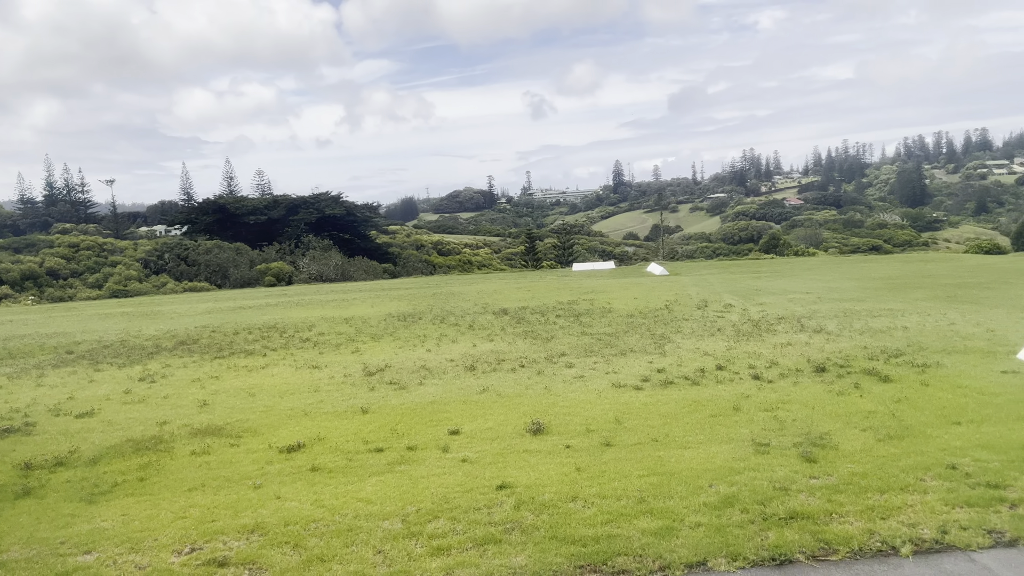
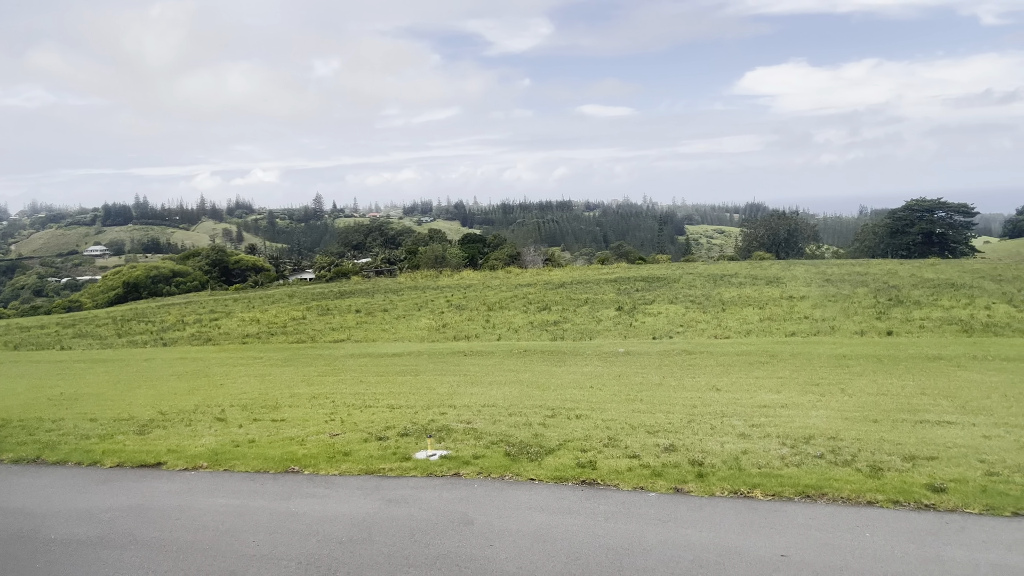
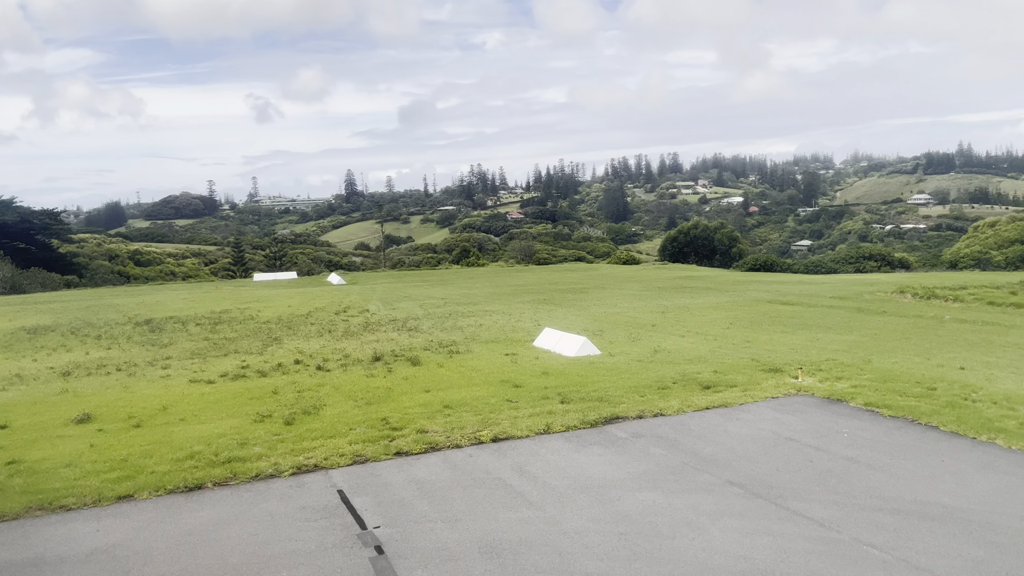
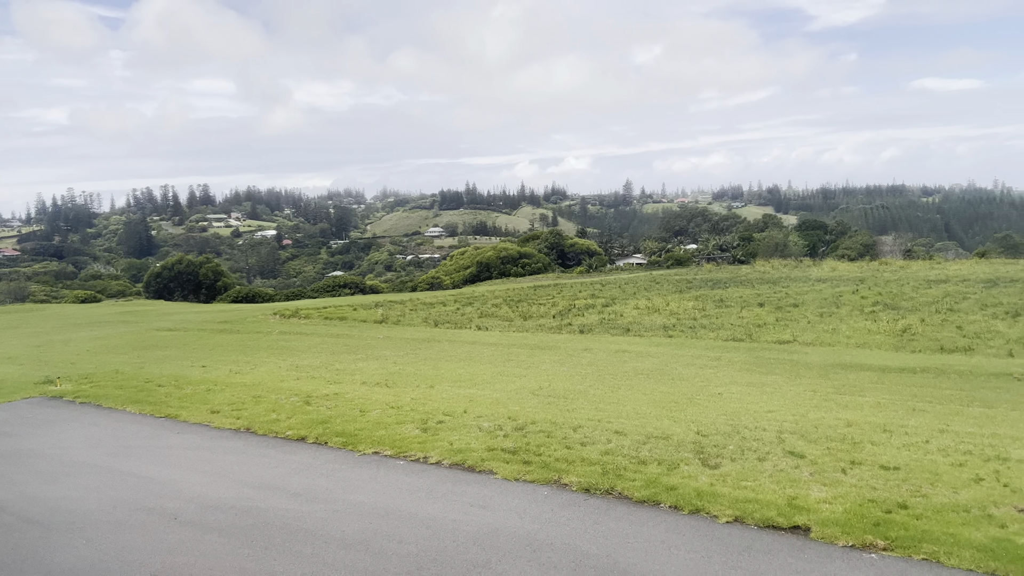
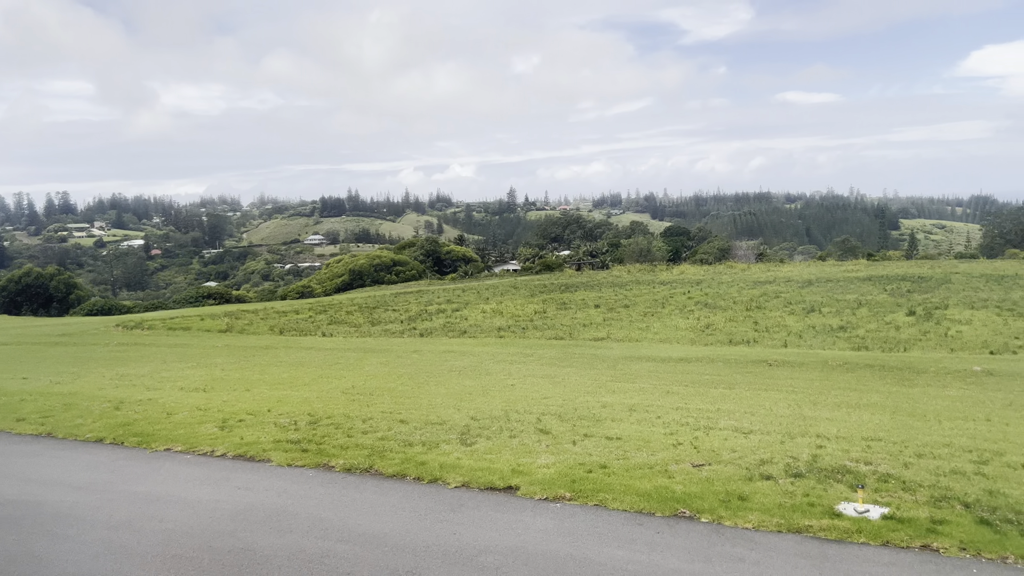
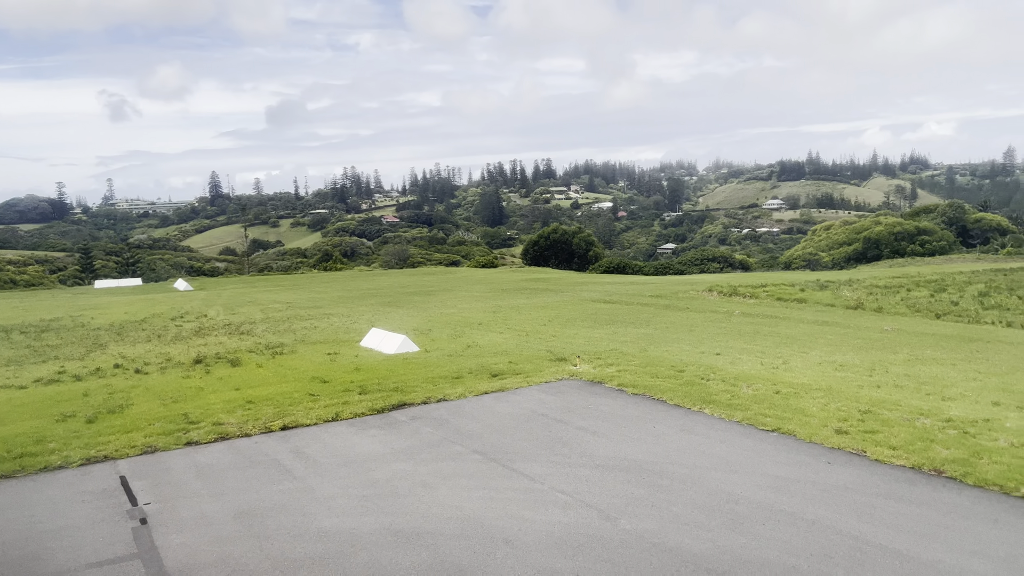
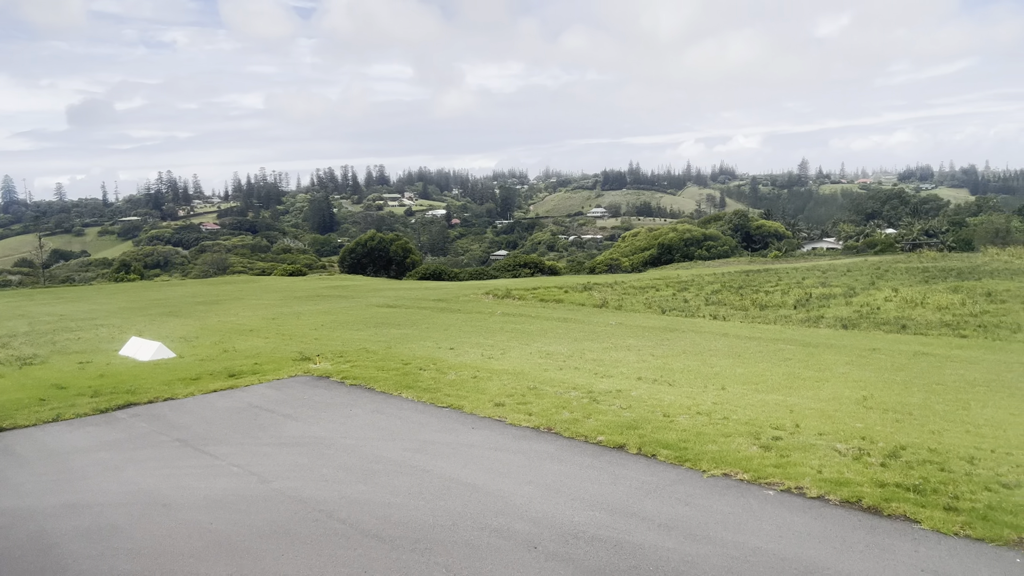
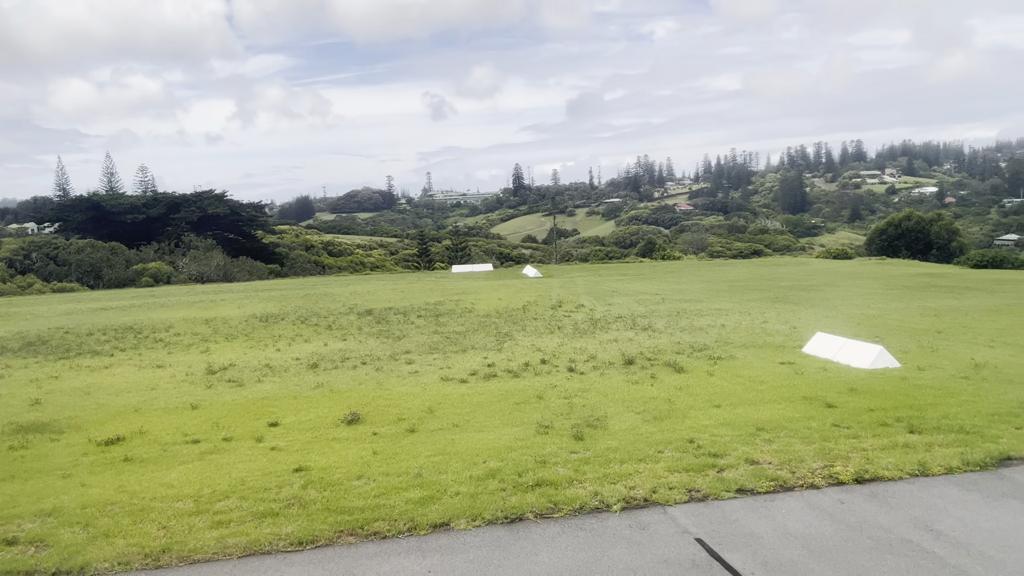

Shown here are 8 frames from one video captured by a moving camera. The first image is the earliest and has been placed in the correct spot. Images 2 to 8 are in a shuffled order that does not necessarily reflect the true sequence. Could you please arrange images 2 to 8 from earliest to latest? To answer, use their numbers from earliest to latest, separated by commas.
8, 3, 6, 7, 4, 5, 2
